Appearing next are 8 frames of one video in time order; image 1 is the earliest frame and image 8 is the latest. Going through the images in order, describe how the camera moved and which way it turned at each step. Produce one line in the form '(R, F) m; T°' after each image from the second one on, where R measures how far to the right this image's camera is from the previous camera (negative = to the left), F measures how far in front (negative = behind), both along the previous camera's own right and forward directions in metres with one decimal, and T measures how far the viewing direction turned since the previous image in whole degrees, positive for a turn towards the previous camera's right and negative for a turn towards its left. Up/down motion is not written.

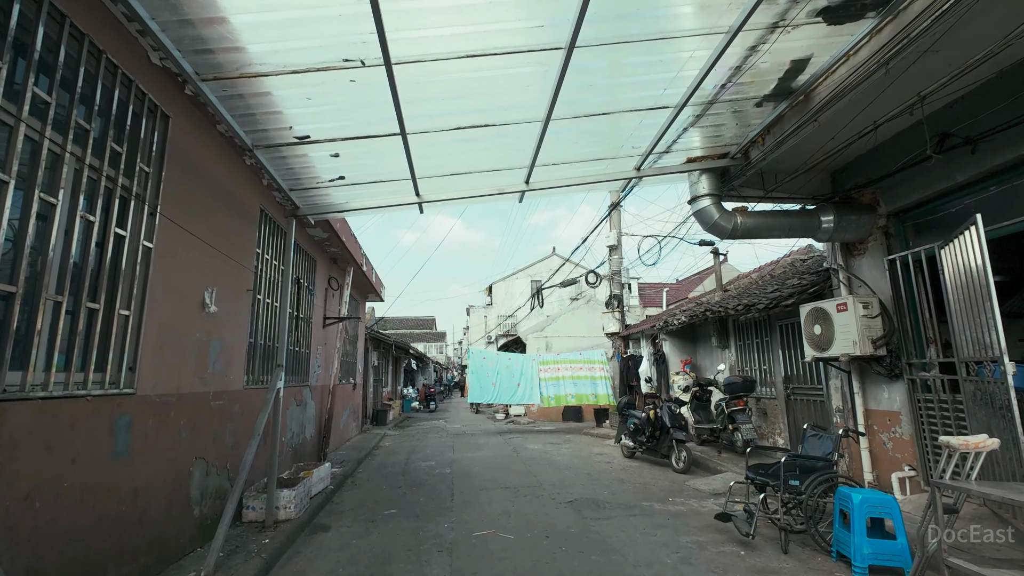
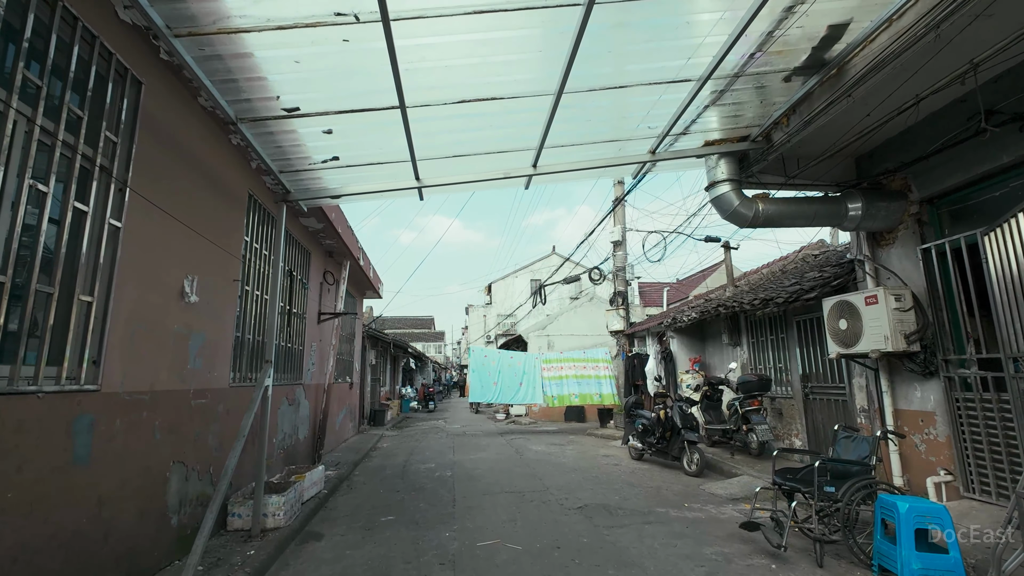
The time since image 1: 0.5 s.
(-0.1, +0.4) m; 0°
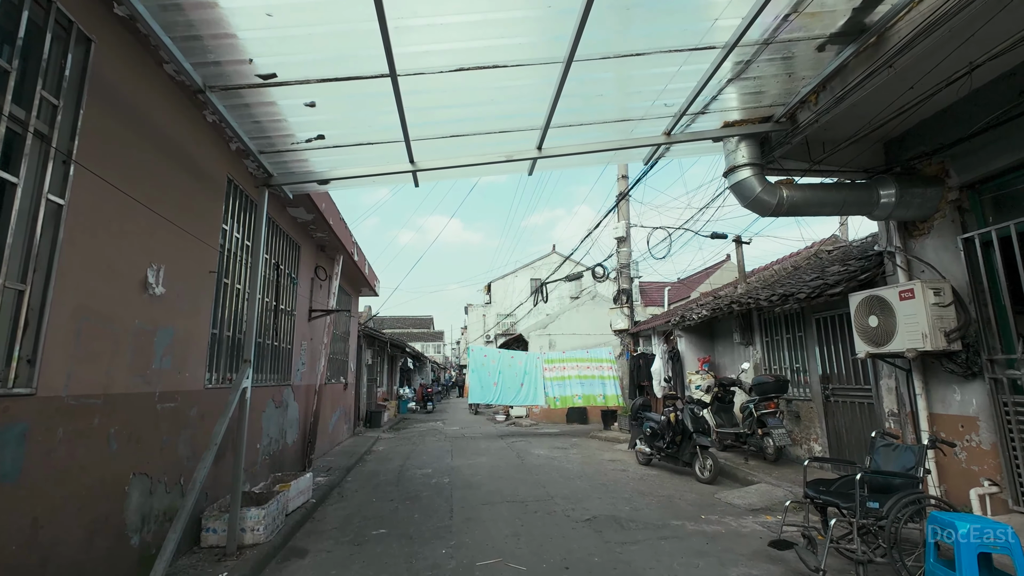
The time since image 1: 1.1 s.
(0.0, +0.4) m; 0°
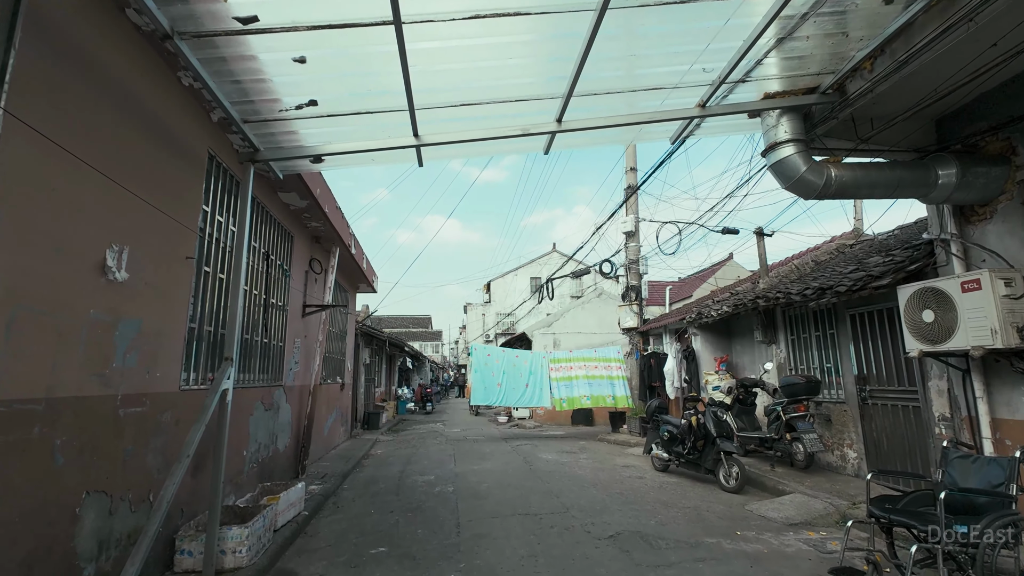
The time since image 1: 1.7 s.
(-0.2, +0.5) m; 0°
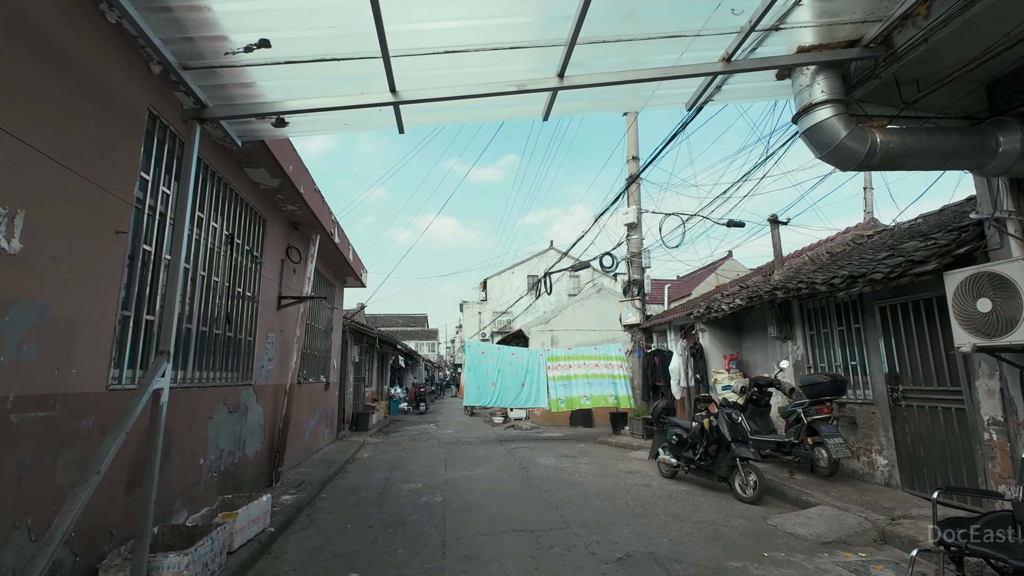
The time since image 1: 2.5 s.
(0.0, +0.6) m; 0°
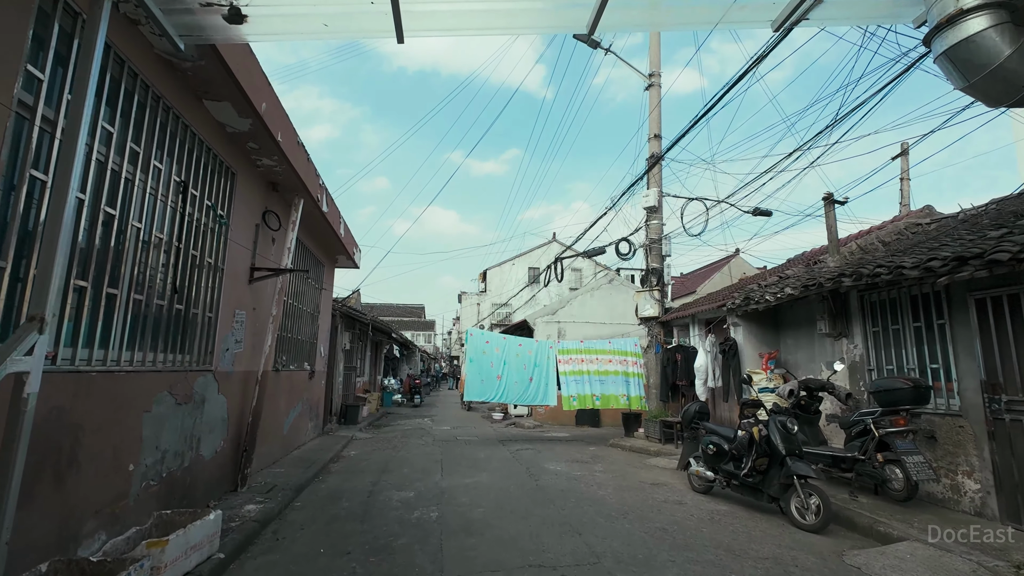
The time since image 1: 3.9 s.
(-0.2, +1.0) m; 0°
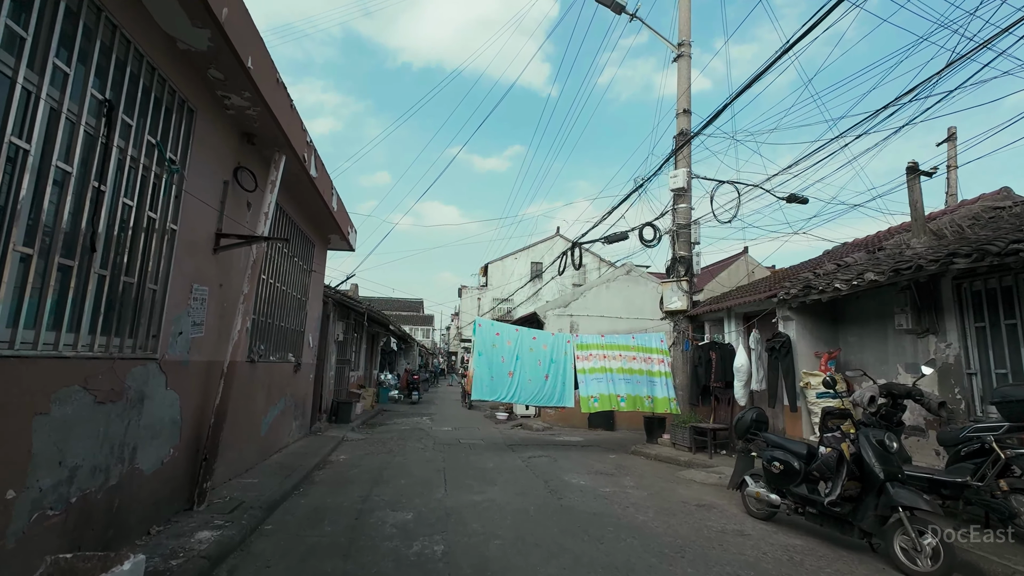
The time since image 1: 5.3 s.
(-0.3, +1.0) m; 0°
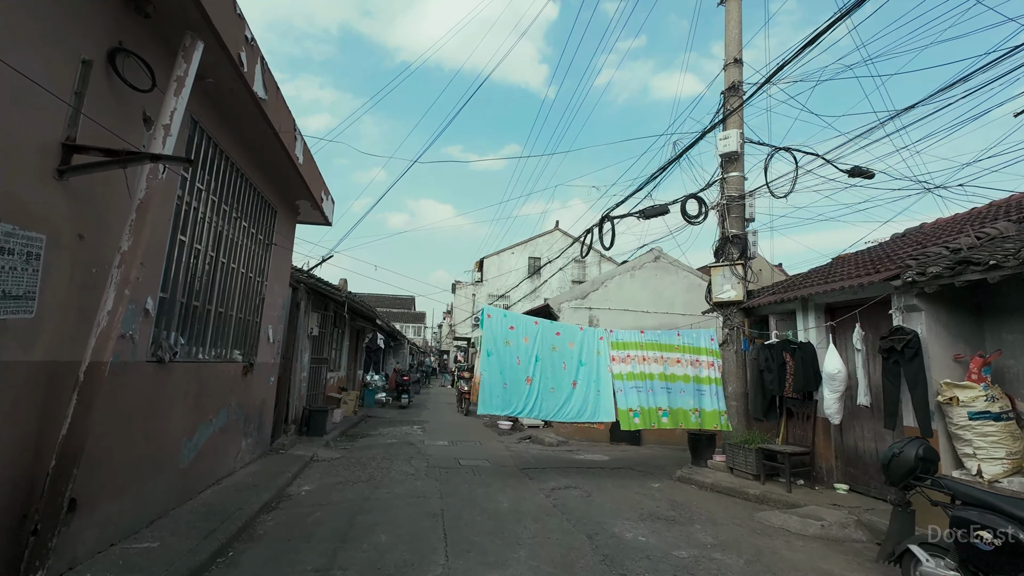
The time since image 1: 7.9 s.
(-0.3, +1.8) m; +1°
